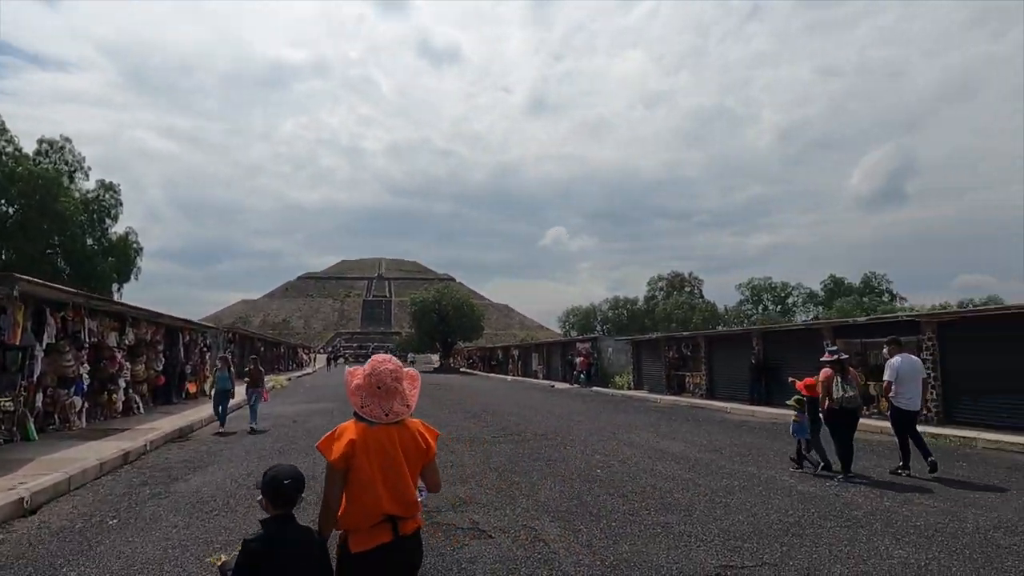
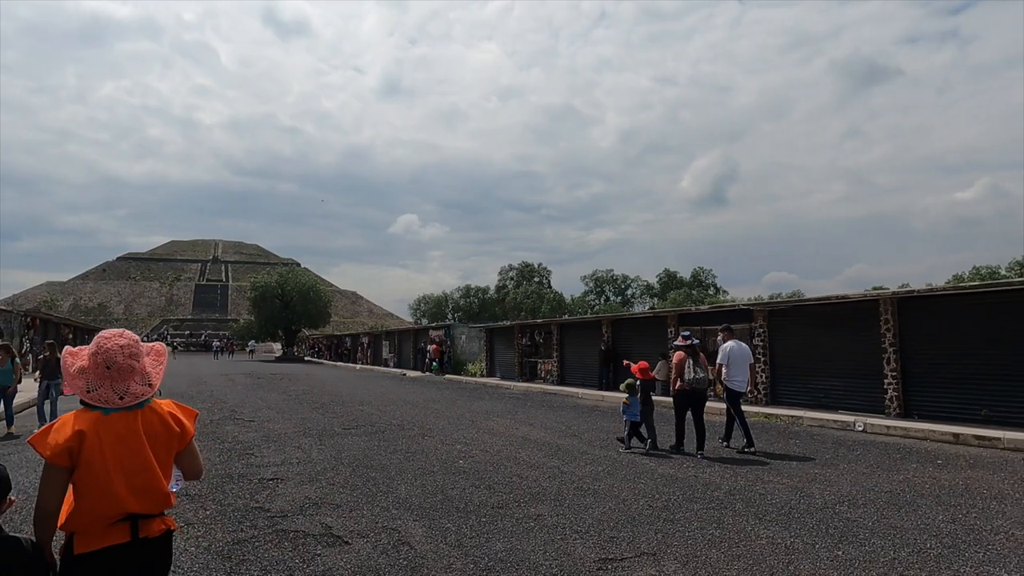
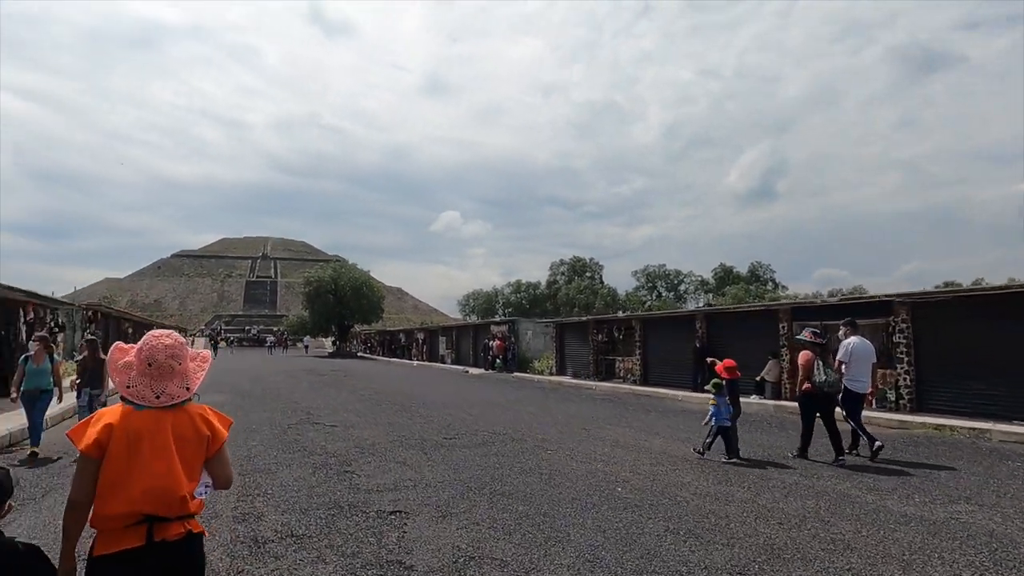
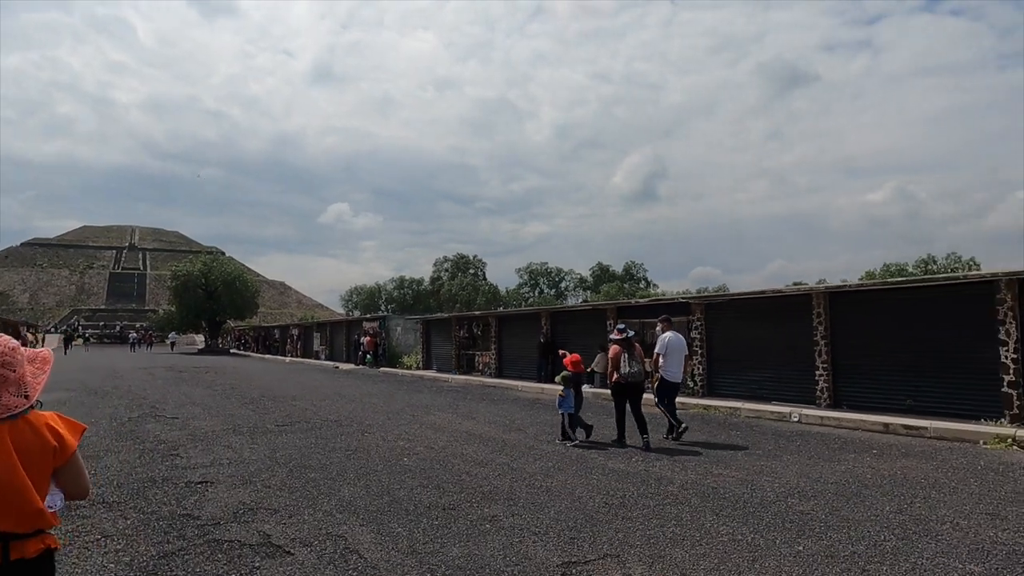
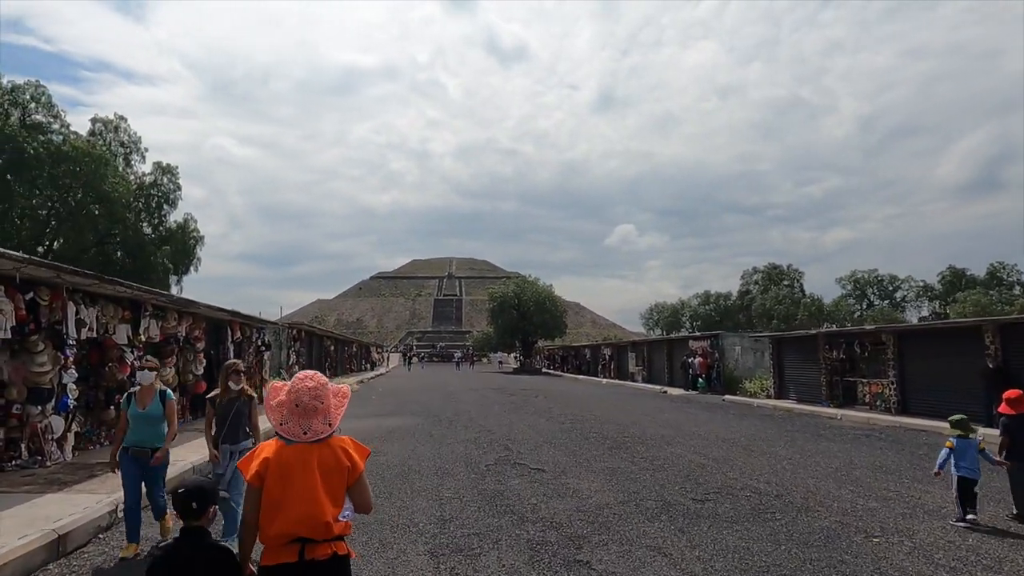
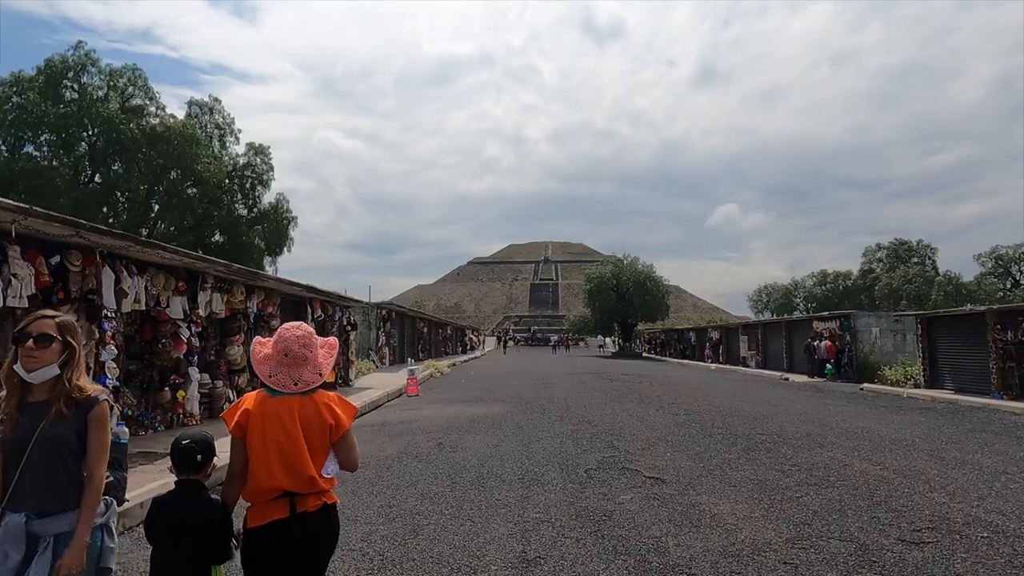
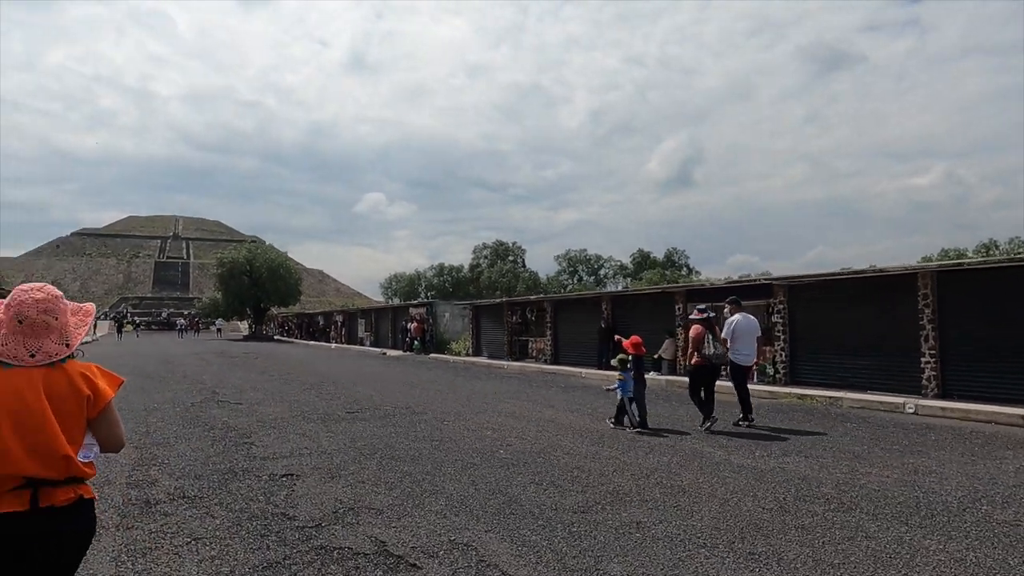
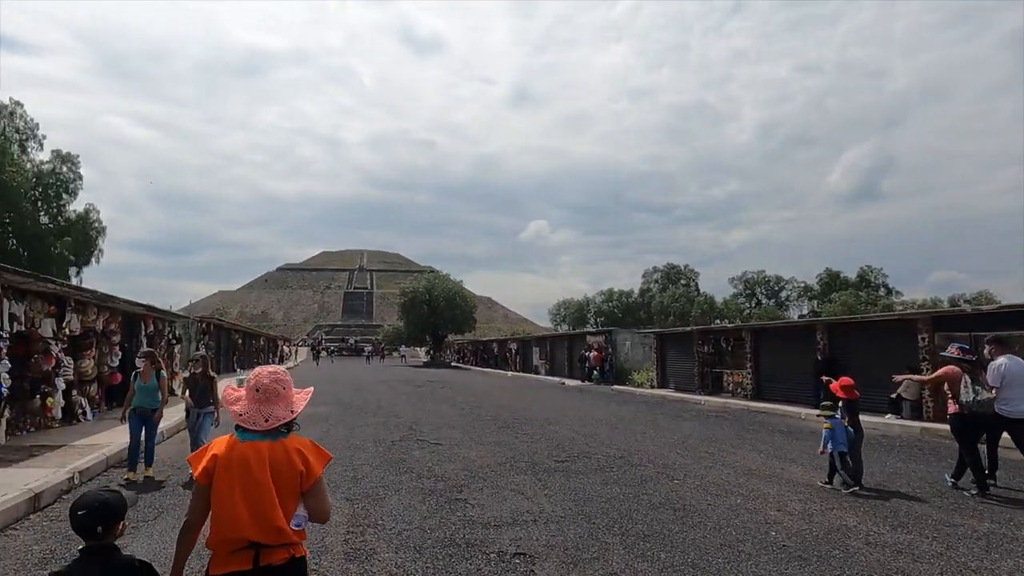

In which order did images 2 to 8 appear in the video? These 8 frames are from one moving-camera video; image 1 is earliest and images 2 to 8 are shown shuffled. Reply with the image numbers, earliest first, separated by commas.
2, 4, 7, 3, 8, 5, 6
